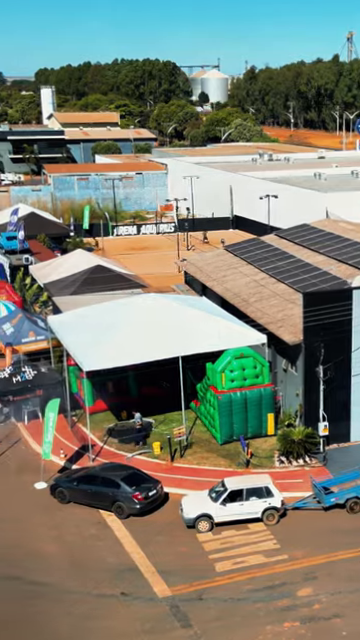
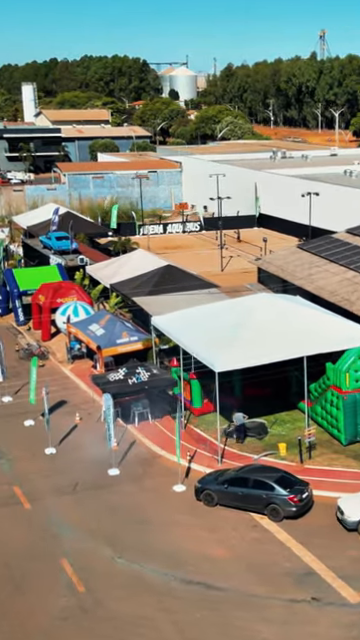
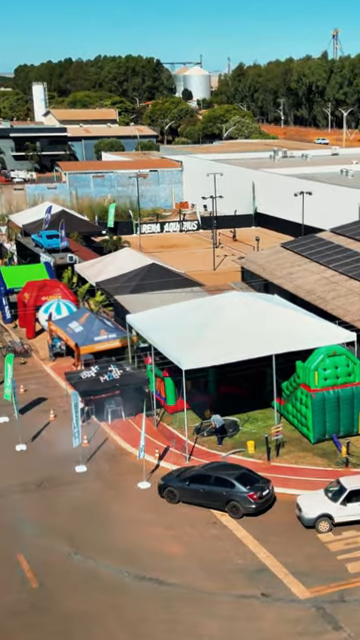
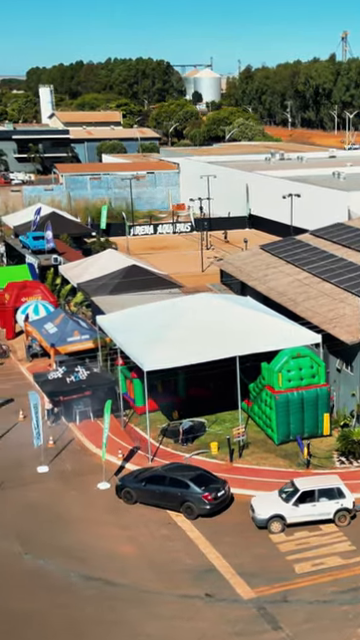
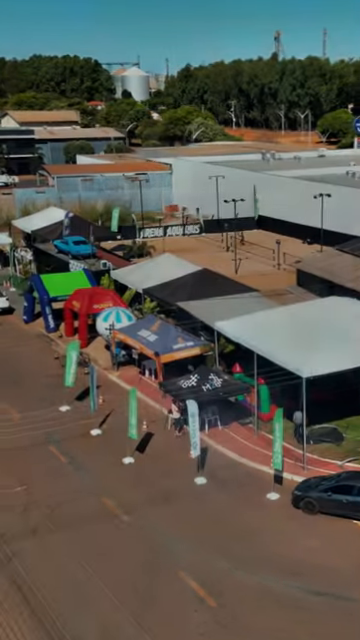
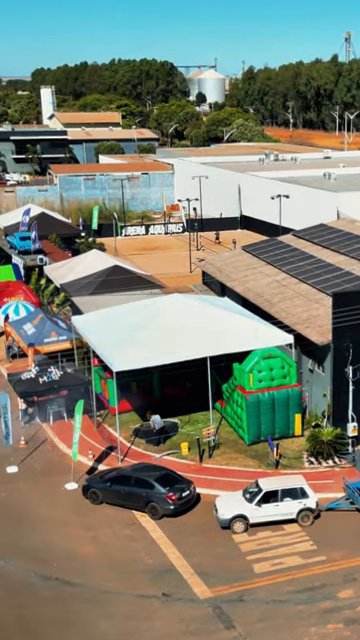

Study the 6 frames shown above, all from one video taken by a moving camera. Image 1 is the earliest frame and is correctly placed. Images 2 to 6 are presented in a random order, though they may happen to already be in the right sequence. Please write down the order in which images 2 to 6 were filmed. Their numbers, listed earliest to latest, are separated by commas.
6, 4, 3, 2, 5
